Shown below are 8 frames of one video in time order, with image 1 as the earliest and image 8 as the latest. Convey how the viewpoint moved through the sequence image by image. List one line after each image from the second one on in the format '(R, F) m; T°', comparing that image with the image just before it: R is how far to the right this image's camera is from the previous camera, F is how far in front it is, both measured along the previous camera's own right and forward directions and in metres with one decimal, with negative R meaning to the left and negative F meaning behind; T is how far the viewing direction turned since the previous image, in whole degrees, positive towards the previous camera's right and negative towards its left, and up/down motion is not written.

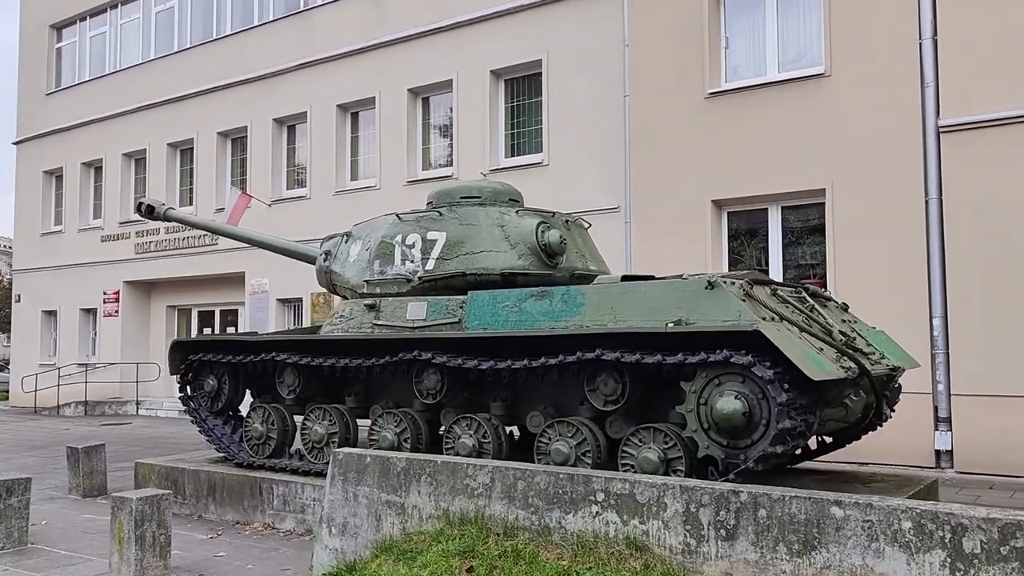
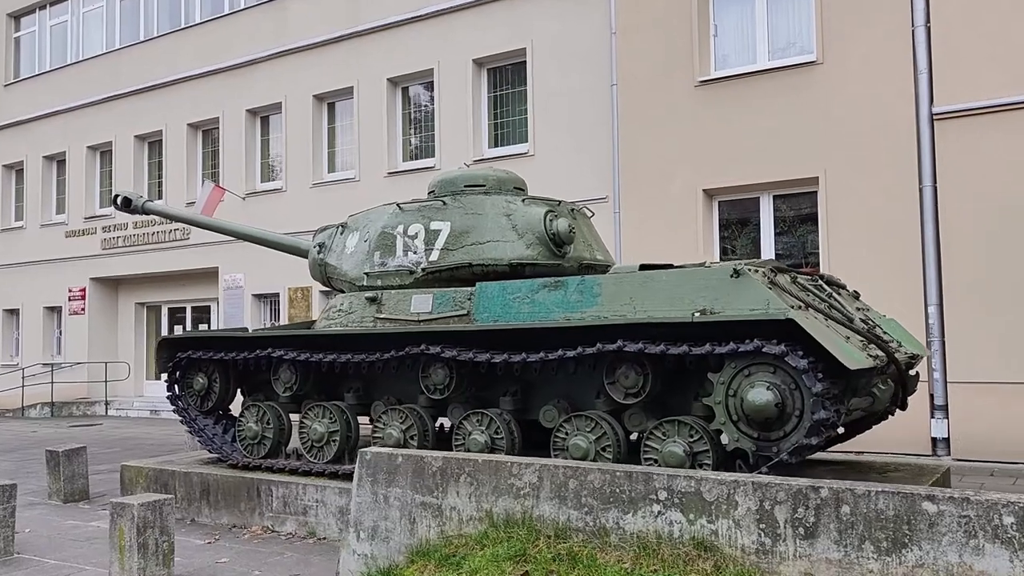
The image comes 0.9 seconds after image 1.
(-0.4, +0.3) m; +2°
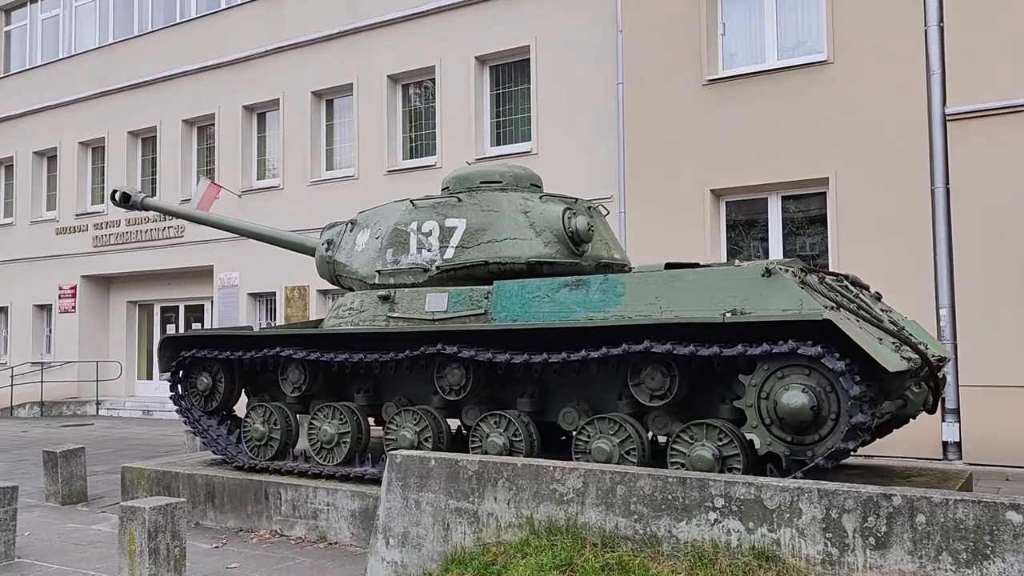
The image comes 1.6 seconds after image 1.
(-0.3, +0.2) m; +1°
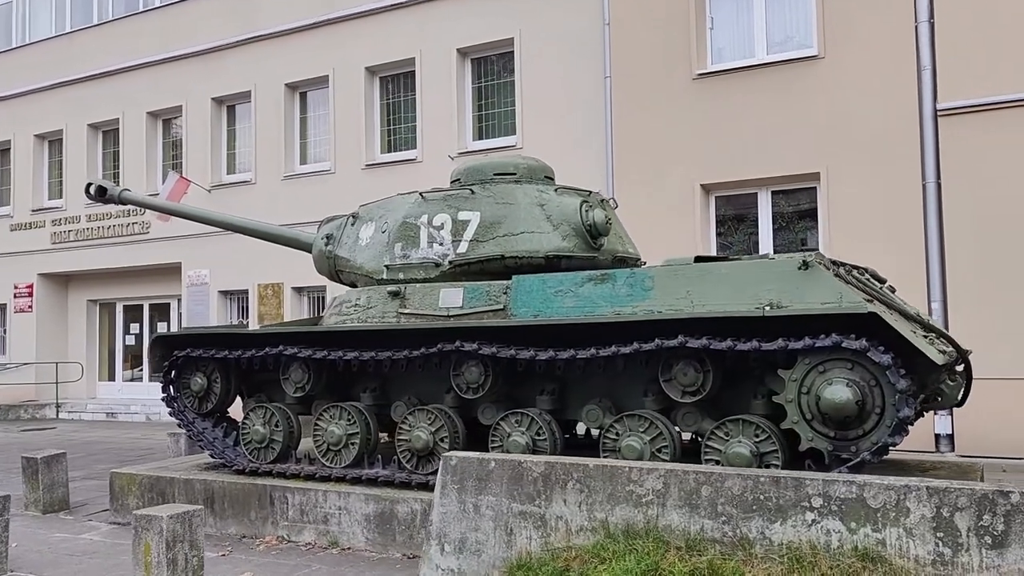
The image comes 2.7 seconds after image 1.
(-0.5, +0.2) m; +3°
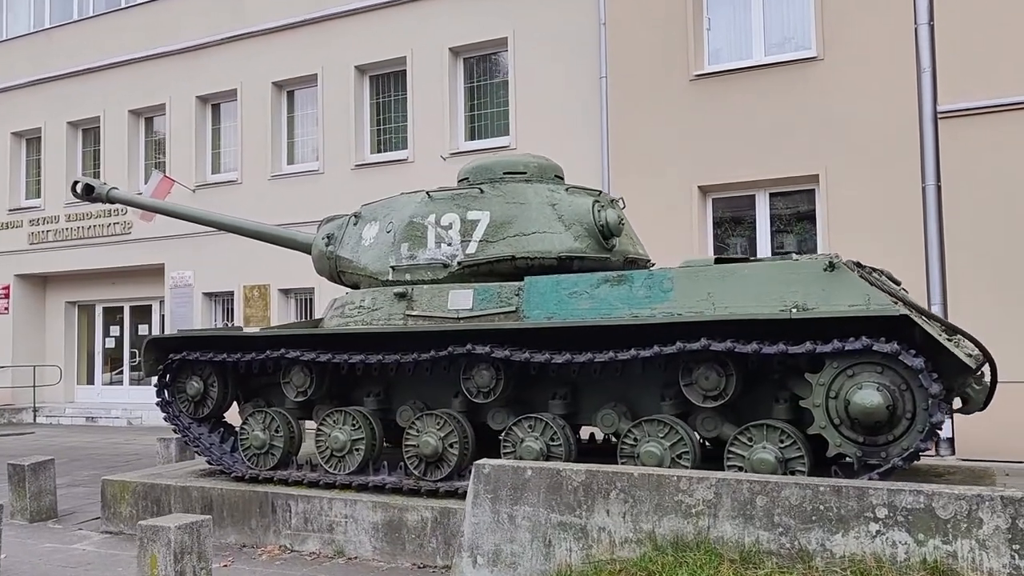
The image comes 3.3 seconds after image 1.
(-0.3, +0.2) m; +2°
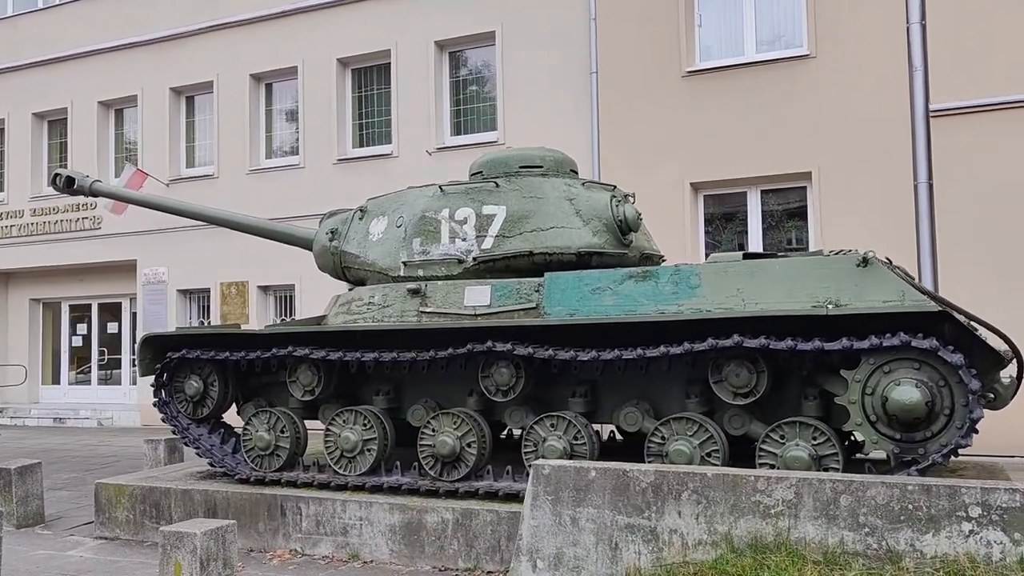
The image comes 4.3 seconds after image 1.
(-0.5, +0.2) m; +3°
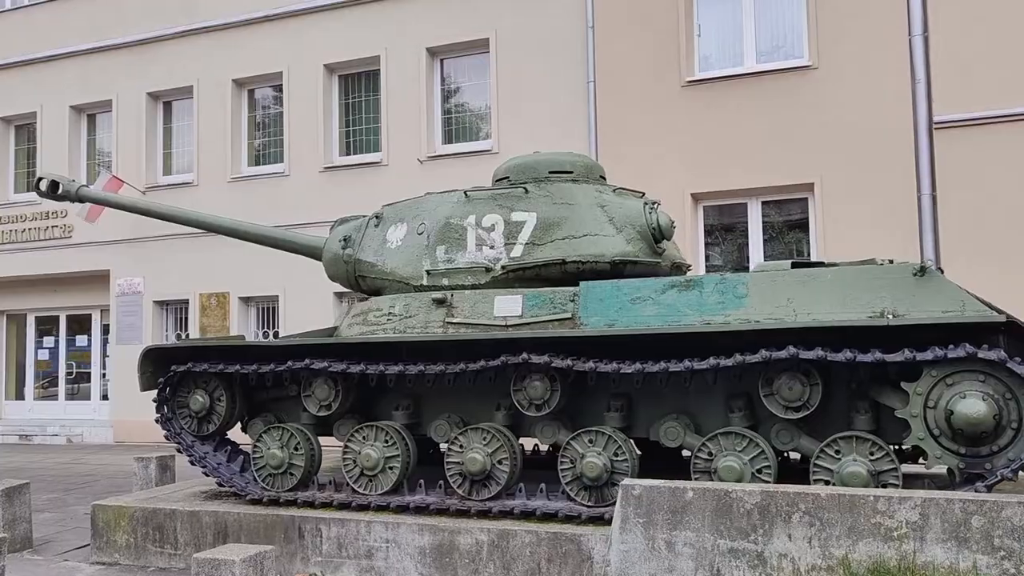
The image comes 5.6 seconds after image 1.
(-0.6, +0.3) m; +3°
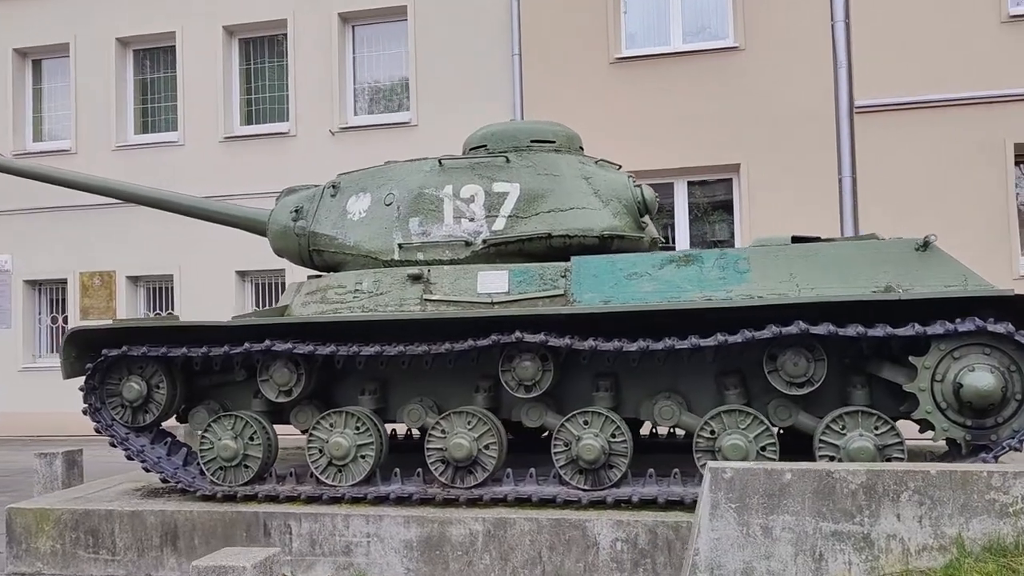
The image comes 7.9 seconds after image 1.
(-0.9, +0.4) m; +9°
